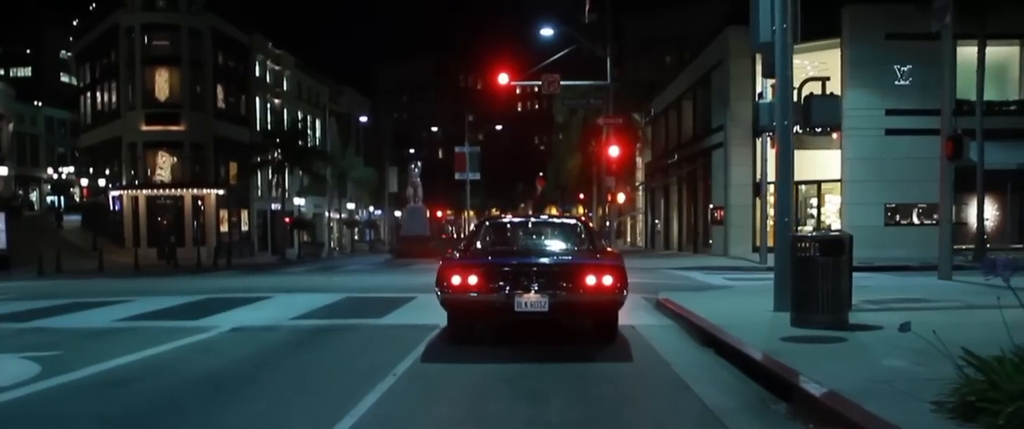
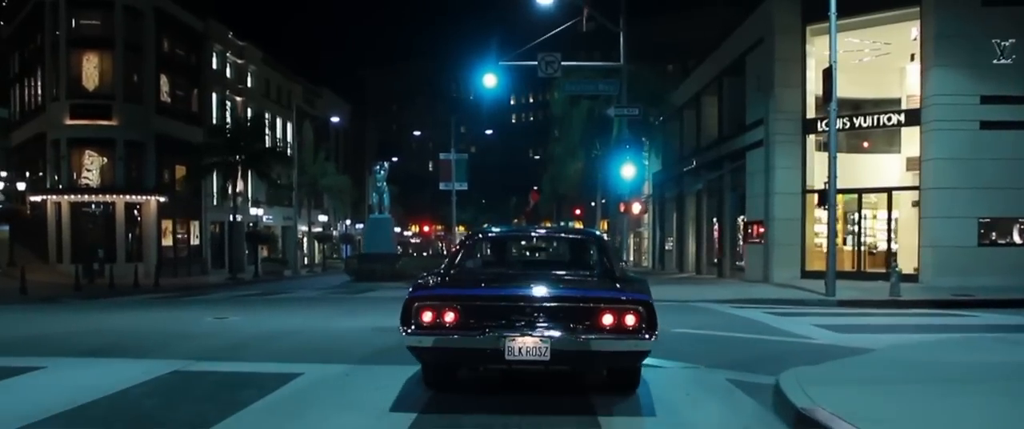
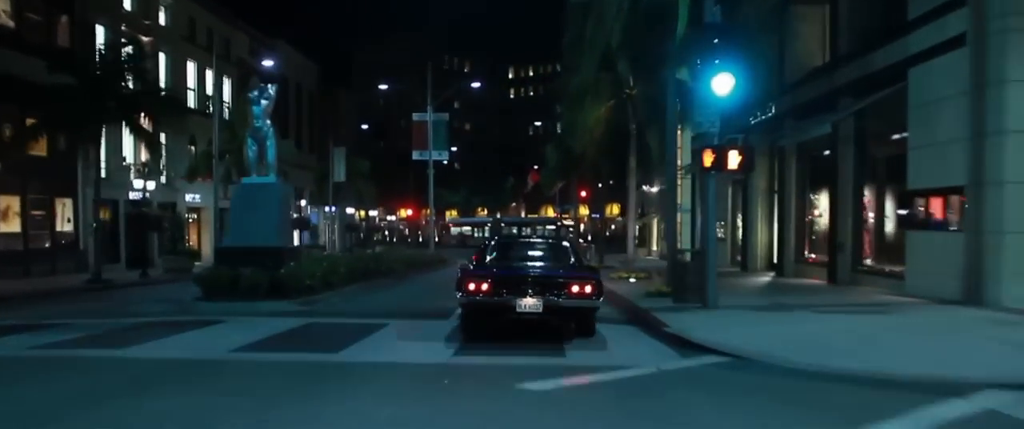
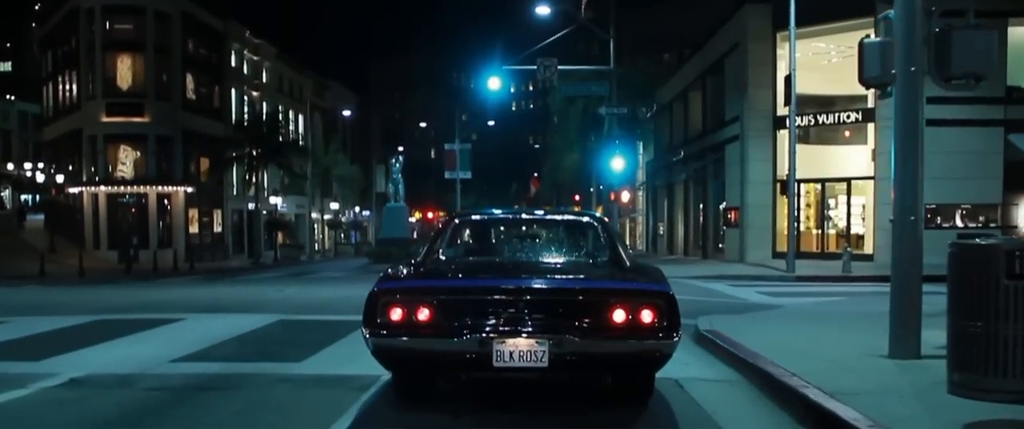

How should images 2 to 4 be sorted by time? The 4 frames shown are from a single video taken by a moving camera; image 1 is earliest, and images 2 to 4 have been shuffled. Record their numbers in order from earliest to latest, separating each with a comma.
4, 2, 3
